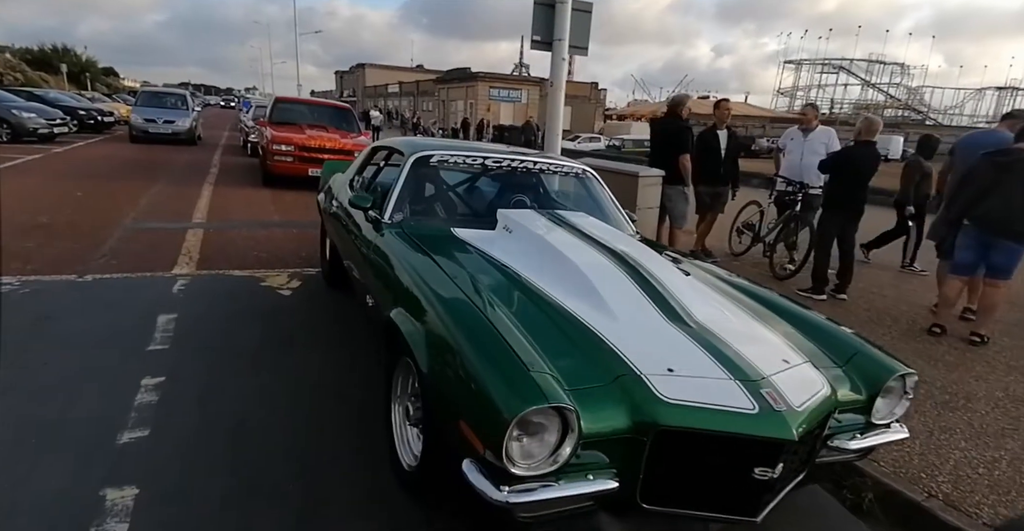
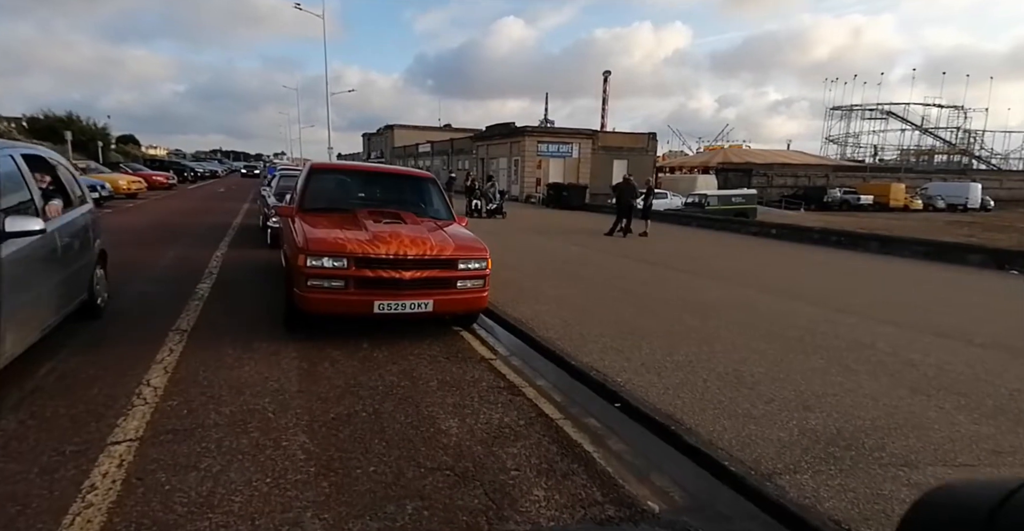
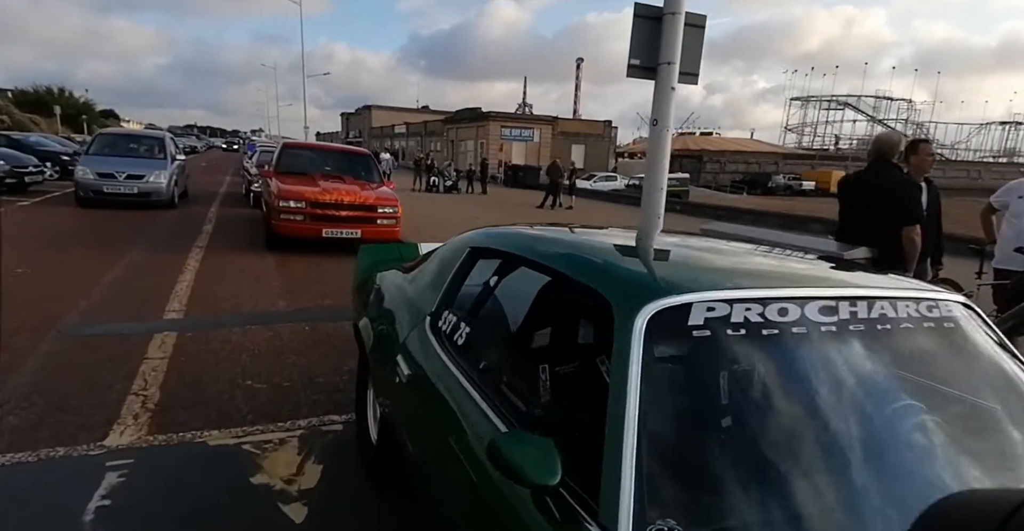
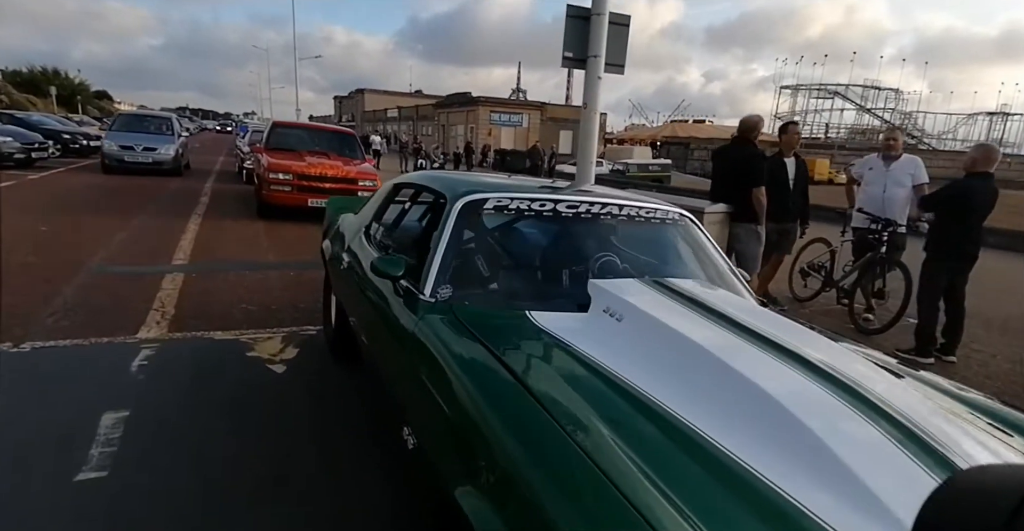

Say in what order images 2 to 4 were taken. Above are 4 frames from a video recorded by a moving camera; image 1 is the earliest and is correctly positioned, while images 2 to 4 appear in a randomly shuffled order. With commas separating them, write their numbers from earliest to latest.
4, 3, 2
